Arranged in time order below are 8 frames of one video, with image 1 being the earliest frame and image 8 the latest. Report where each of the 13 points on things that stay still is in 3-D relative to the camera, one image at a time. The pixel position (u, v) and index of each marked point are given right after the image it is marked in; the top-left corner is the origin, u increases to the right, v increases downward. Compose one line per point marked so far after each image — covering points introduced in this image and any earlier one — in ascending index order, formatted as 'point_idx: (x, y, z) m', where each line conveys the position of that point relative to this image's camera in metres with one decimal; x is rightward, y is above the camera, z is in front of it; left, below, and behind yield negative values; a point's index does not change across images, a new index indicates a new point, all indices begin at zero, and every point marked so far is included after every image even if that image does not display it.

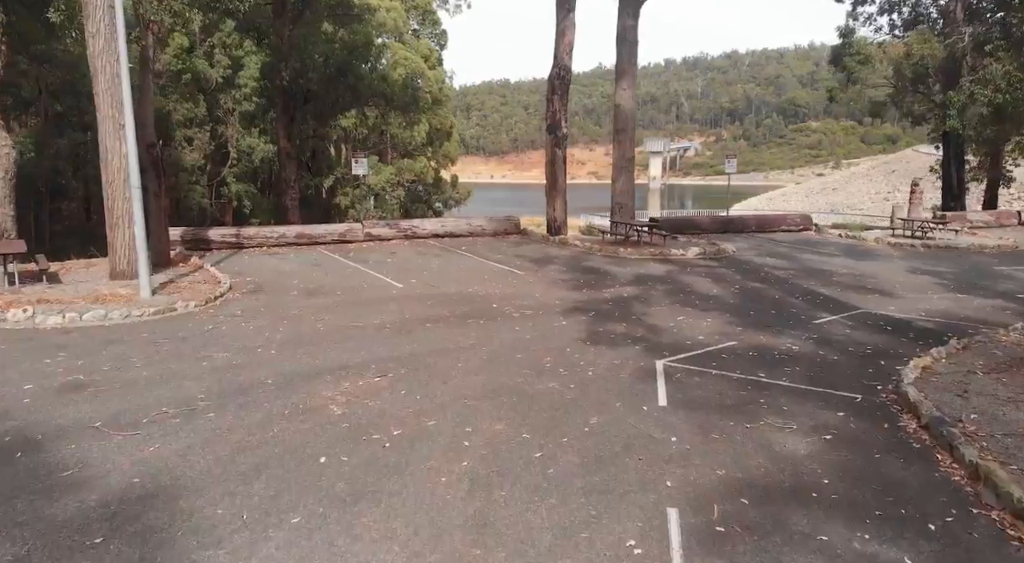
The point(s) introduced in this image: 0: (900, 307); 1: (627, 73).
0: (+5.6, -0.3, +10.0) m
1: (+2.7, +4.8, +16.2) m
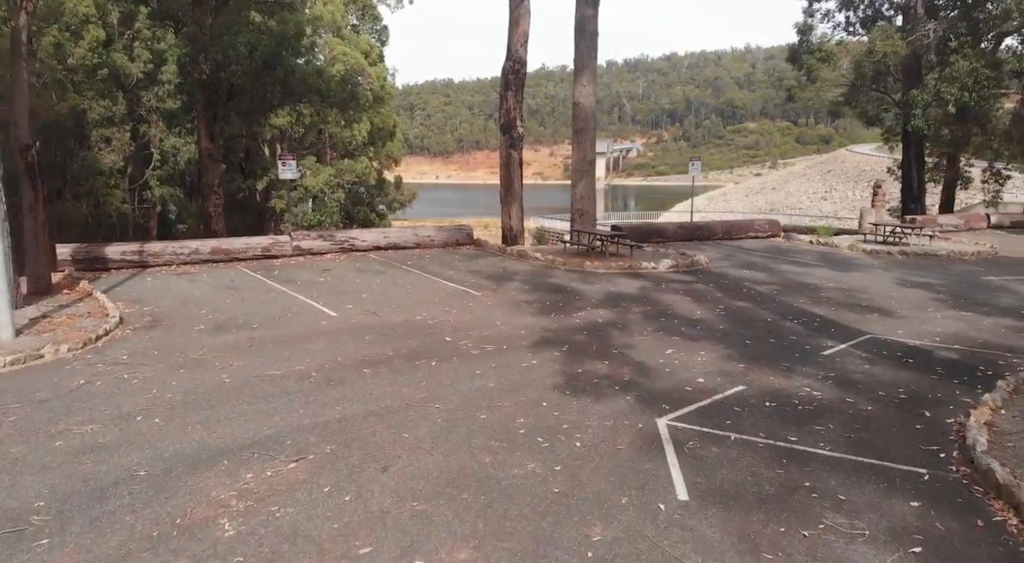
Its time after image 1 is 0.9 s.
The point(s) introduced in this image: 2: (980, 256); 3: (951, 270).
0: (+5.1, -0.6, +8.9) m
1: (+1.6, +4.5, +14.7) m
2: (+9.9, +0.5, +15.0) m
3: (+8.3, +0.2, +13.3) m
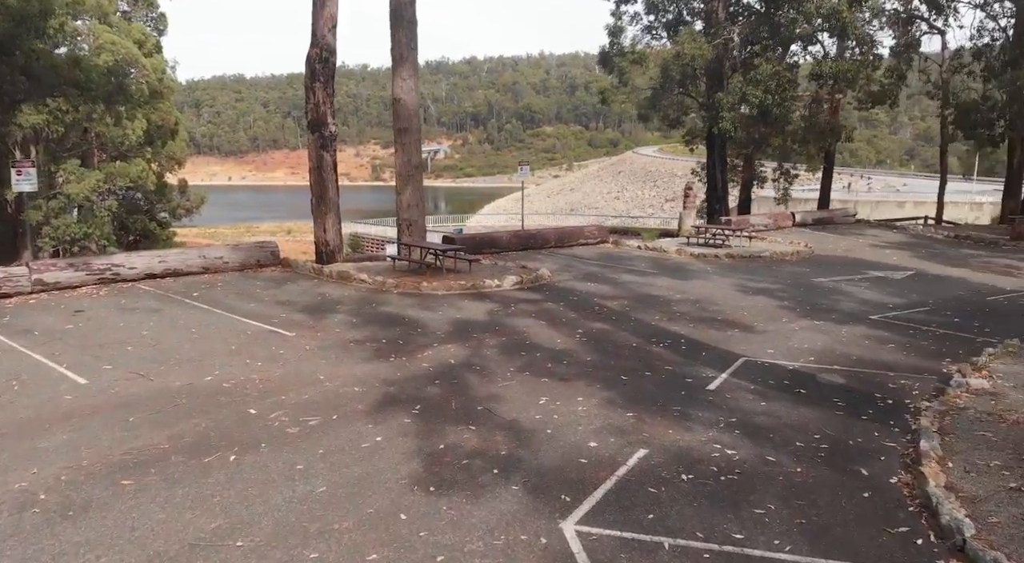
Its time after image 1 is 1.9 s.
0: (+3.2, -0.8, +8.3) m
1: (-2.0, +4.1, +13.0) m
2: (+6.2, +0.6, +15.4) m
3: (+5.1, +0.1, +13.4) m
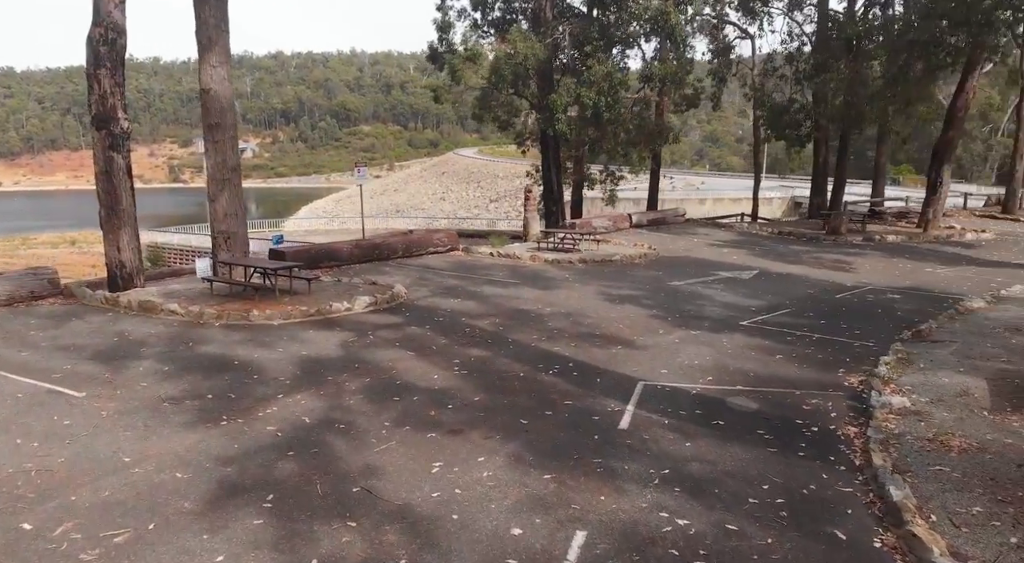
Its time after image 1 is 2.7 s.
0: (+1.8, -0.9, +7.7) m
1: (-4.6, +3.7, +11.0) m
2: (+2.9, +0.5, +15.3) m
3: (+2.3, 0.0, +13.1) m
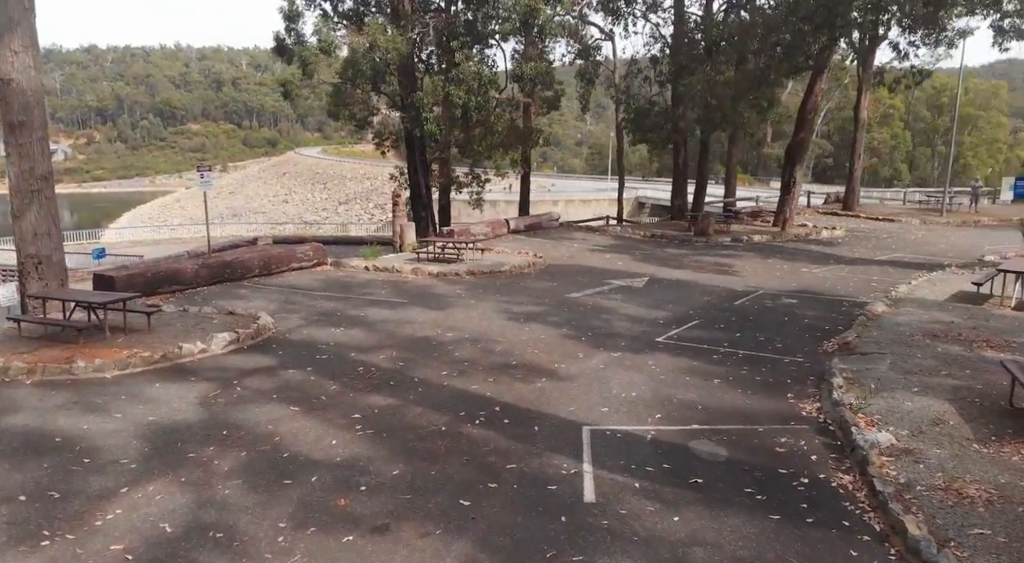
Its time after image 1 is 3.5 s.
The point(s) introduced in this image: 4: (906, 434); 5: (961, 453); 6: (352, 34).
0: (+0.9, -1.1, +6.7) m
1: (-6.2, +3.2, +8.6) m
2: (+0.4, +0.3, +14.5) m
3: (+0.4, -0.2, +12.2) m
4: (+2.9, -1.1, +5.1) m
5: (+3.1, -1.2, +4.8) m
6: (-4.6, +7.1, +20.3) m
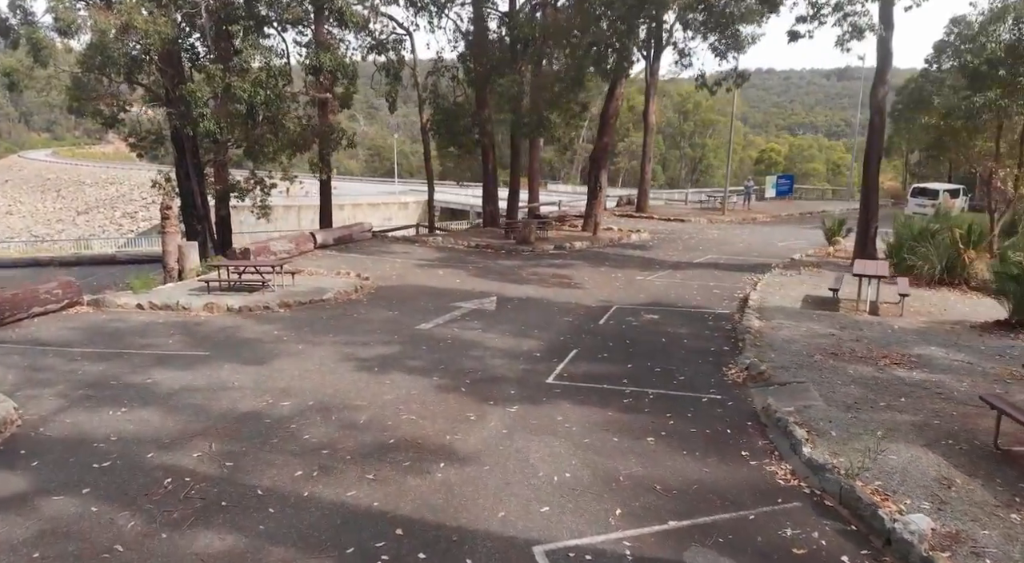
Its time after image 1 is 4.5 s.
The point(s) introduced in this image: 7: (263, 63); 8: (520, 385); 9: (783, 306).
0: (+0.2, -1.5, +5.2) m
1: (-7.4, +2.3, +4.8) m
2: (-2.7, -0.2, +12.4) m
3: (-2.0, -0.7, +10.2) m
4: (+2.5, -1.4, +4.2) m
5: (+2.8, -1.4, +4.0) m
6: (-9.7, +6.2, +16.4) m
7: (-6.1, +5.5, +17.4) m
8: (+0.1, -1.1, +7.6) m
9: (+4.2, -0.4, +10.8) m
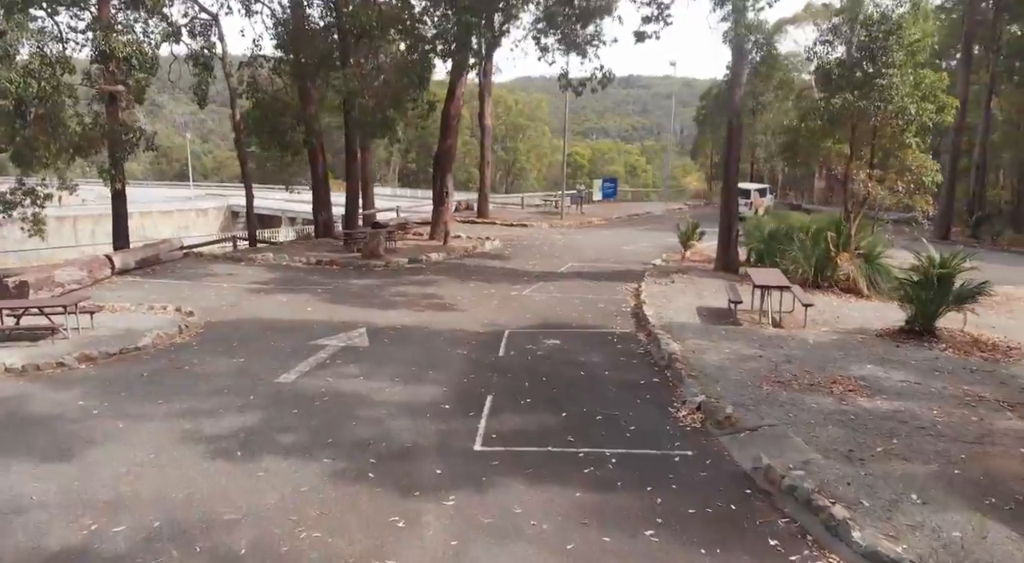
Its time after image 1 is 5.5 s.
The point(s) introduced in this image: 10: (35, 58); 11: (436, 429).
0: (+0.1, -1.9, +3.7) m
1: (-7.3, +1.6, +1.3) m
2: (-4.6, -0.8, +9.9) m
3: (-3.3, -1.2, +7.9) m
4: (+2.6, -1.6, +3.3) m
5: (+3.0, -1.6, +3.2) m
6: (-12.7, +5.3, +12.0) m
7: (-9.5, +4.7, +13.8) m
8: (-0.6, -1.5, +5.9) m
9: (+2.5, -0.6, +10.1) m
10: (-9.4, +4.4, +13.7) m
11: (-0.7, -1.4, +6.6) m
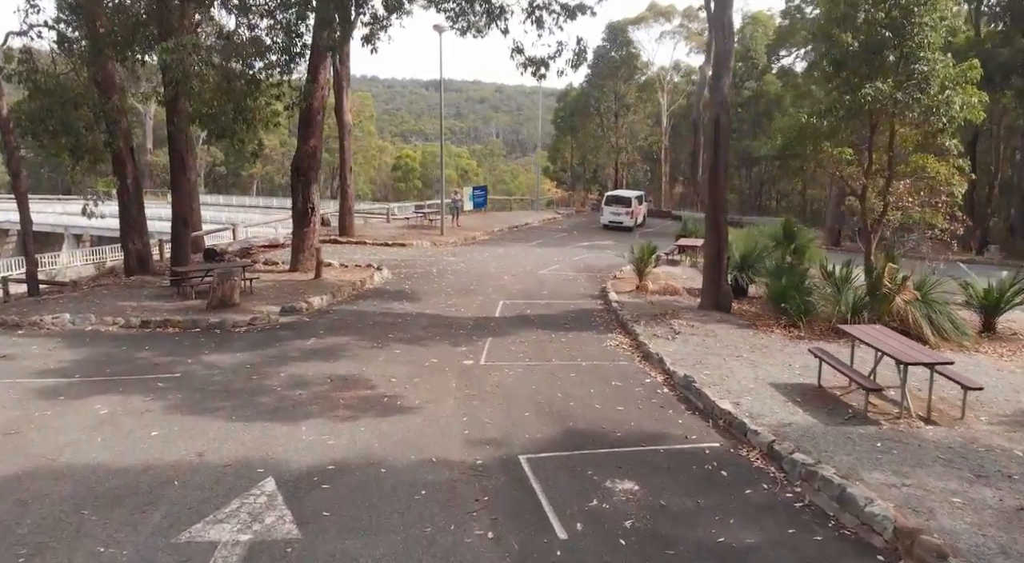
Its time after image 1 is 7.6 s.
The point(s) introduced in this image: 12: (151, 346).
0: (+2.0, -2.7, -0.2) m
1: (-4.8, +0.4, -4.3) m
2: (-4.1, -1.9, +4.7) m
3: (-2.4, -2.2, +3.1) m
4: (+4.5, -2.3, +0.1) m
5: (+4.9, -2.3, +0.1) m
6: (-12.8, +3.8, +4.7) m
7: (-10.1, +3.3, +7.3) m
8: (+0.7, -2.4, +1.9) m
9: (+2.7, -1.3, +6.6) m
10: (-10.0, +3.0, +7.2) m
11: (+0.4, -2.3, +2.5) m
12: (-5.3, -0.9, +10.3) m
